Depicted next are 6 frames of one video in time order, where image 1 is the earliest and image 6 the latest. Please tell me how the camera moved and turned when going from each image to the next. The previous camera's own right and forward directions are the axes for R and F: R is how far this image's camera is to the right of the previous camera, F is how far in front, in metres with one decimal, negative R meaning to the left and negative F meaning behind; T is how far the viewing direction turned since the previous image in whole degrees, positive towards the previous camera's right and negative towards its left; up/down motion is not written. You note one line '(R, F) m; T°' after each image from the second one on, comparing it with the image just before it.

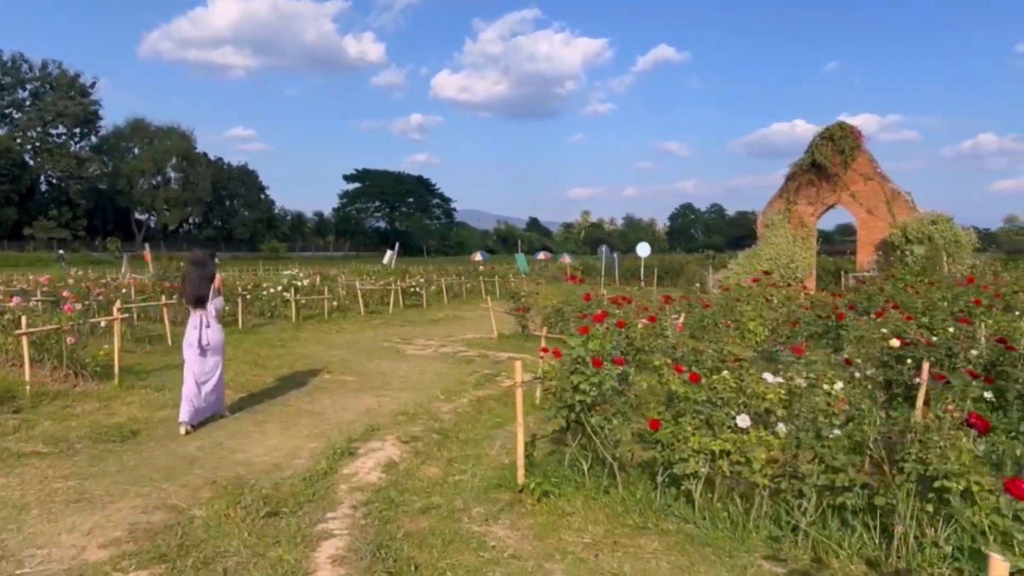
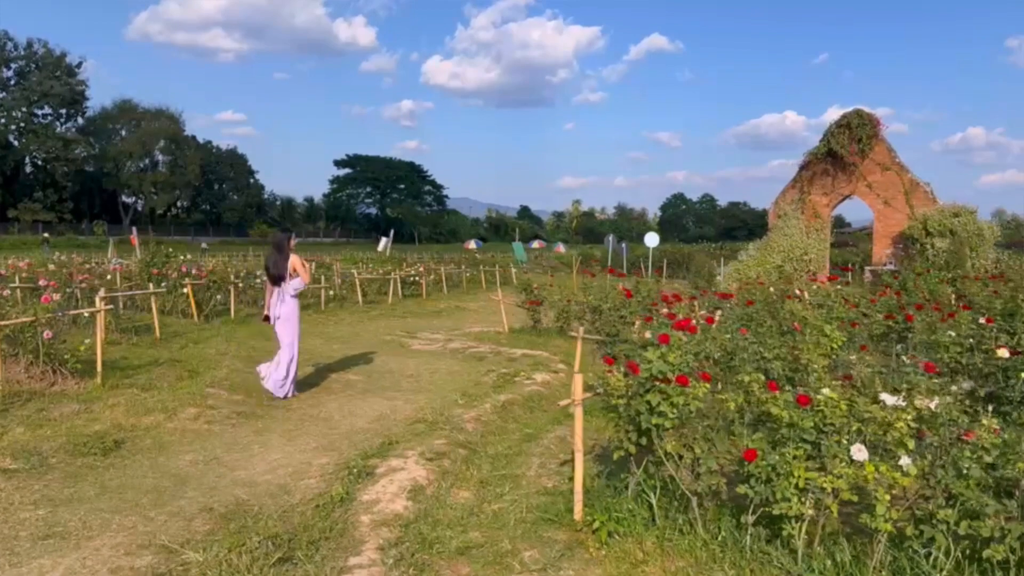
(-0.3, +0.8) m; +1°
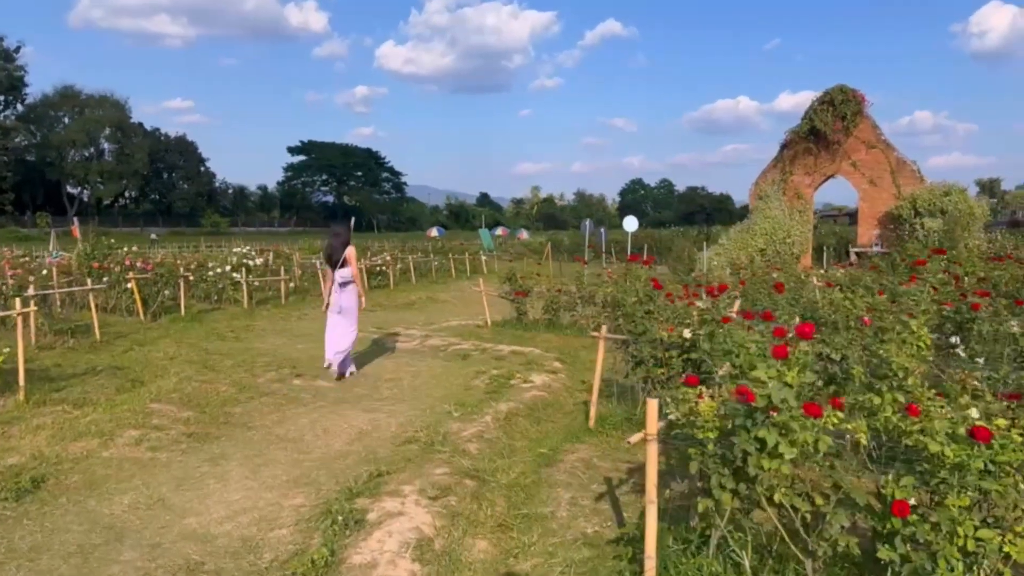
(-0.3, +1.1) m; +3°
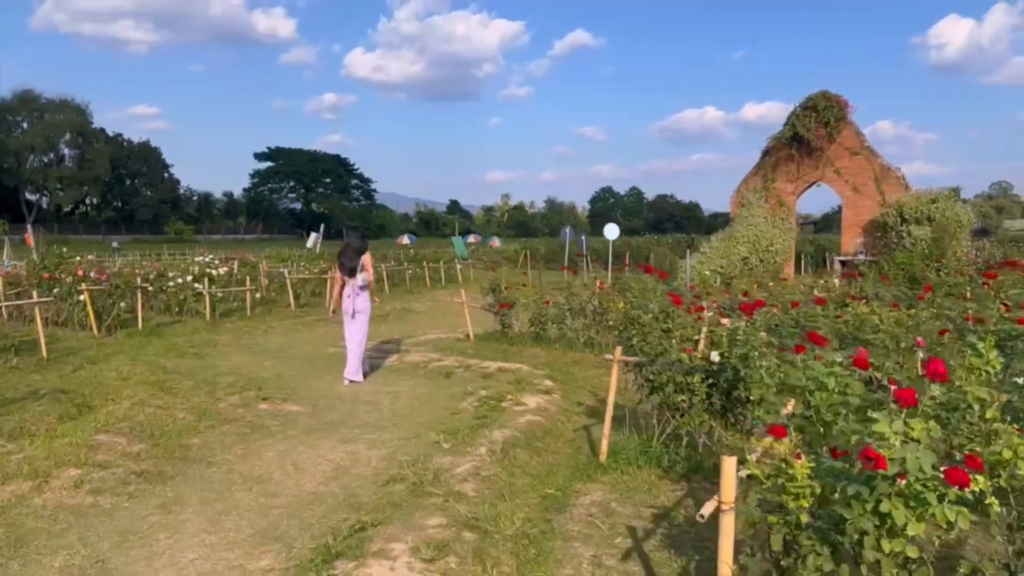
(-0.2, +0.7) m; +2°
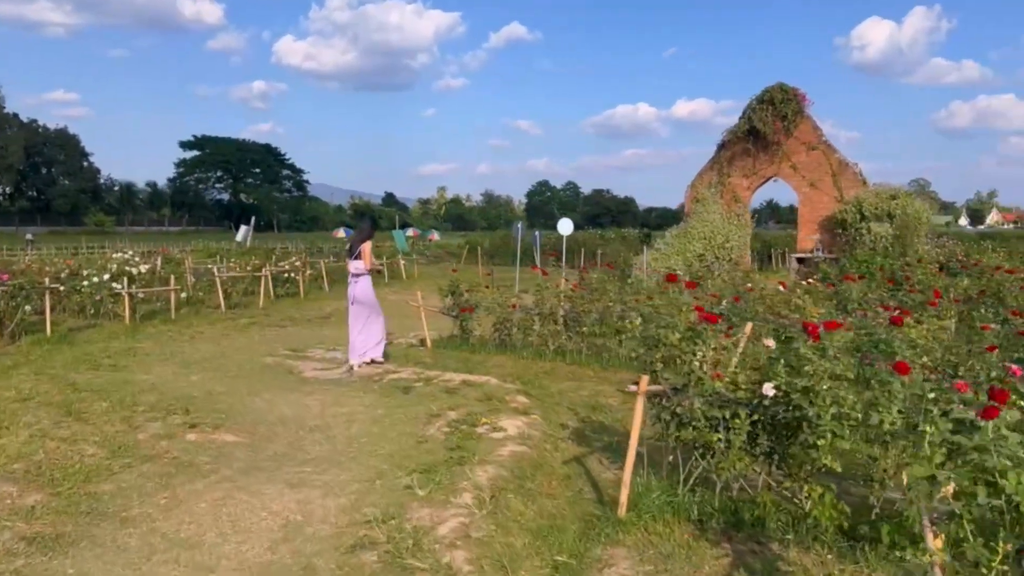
(-0.3, +0.9) m; +5°
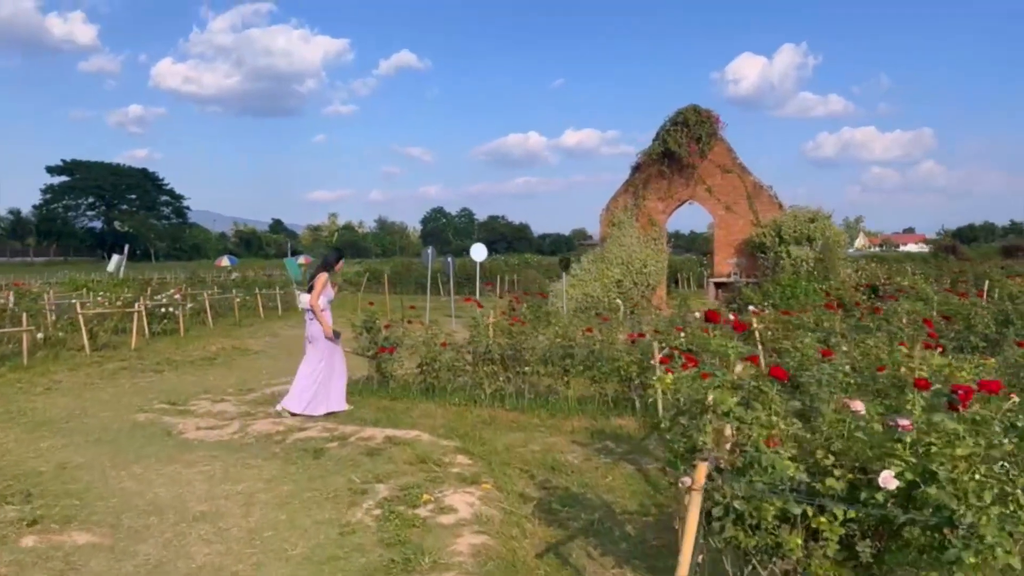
(-0.3, +1.2) m; +7°
